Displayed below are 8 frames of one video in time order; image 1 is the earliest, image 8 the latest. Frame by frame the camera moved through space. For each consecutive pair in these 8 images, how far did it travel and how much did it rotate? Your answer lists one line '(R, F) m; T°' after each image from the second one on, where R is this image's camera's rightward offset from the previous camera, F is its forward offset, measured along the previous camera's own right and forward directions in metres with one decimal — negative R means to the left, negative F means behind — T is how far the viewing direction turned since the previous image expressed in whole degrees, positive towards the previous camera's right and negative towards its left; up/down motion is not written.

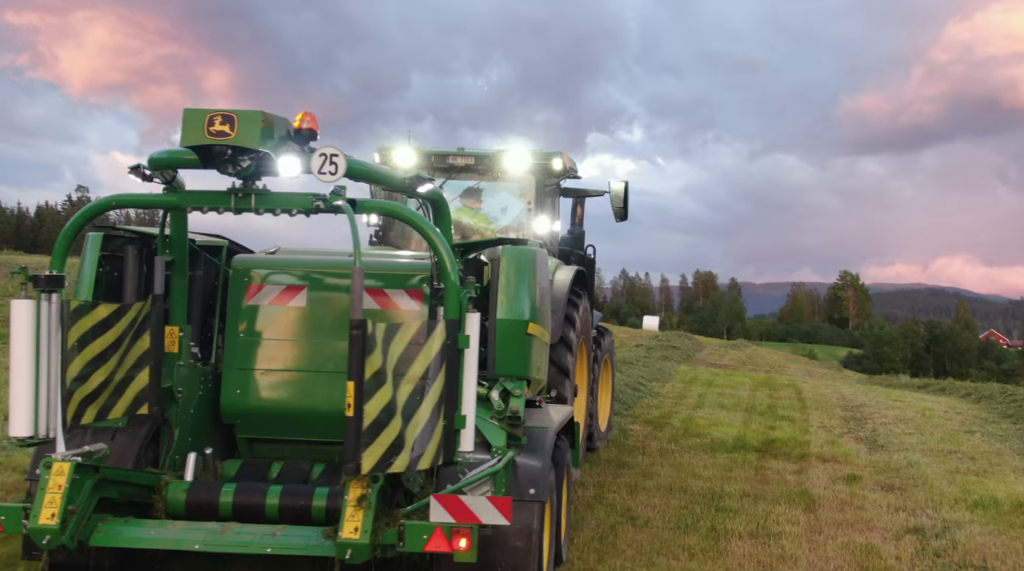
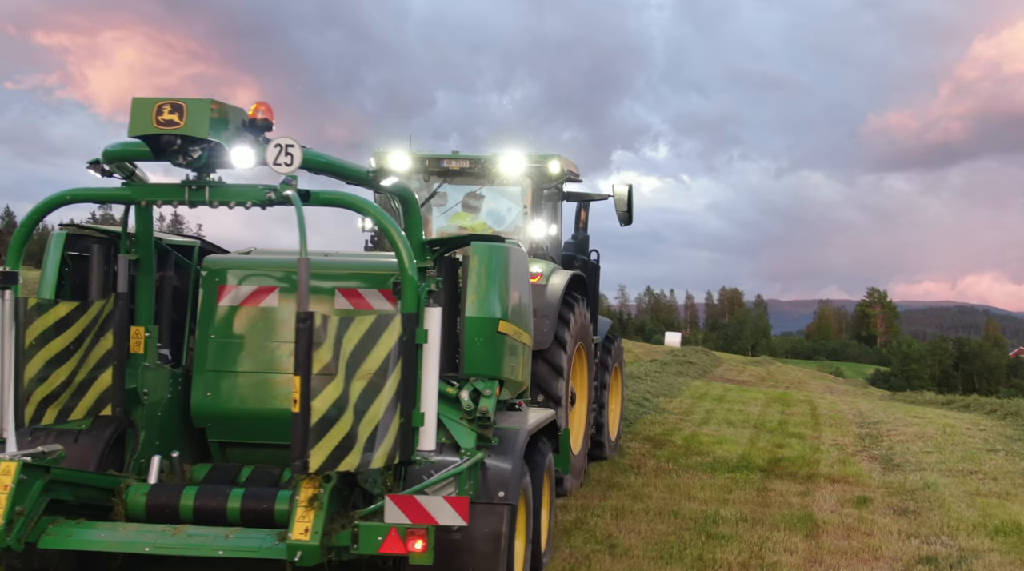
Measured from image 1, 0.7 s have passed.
(+0.2, +0.3) m; -1°
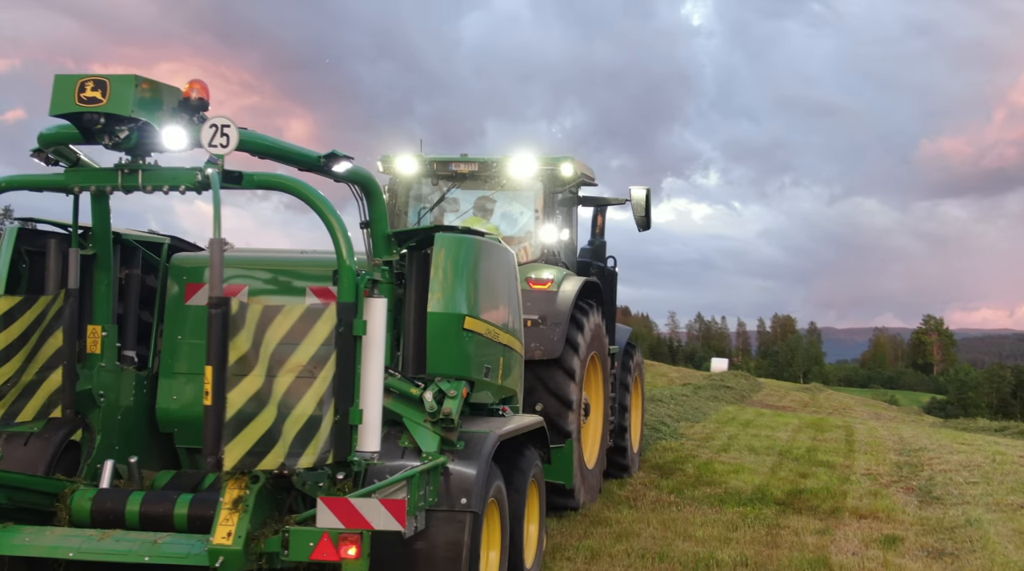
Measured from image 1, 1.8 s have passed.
(+0.3, +0.5) m; -3°
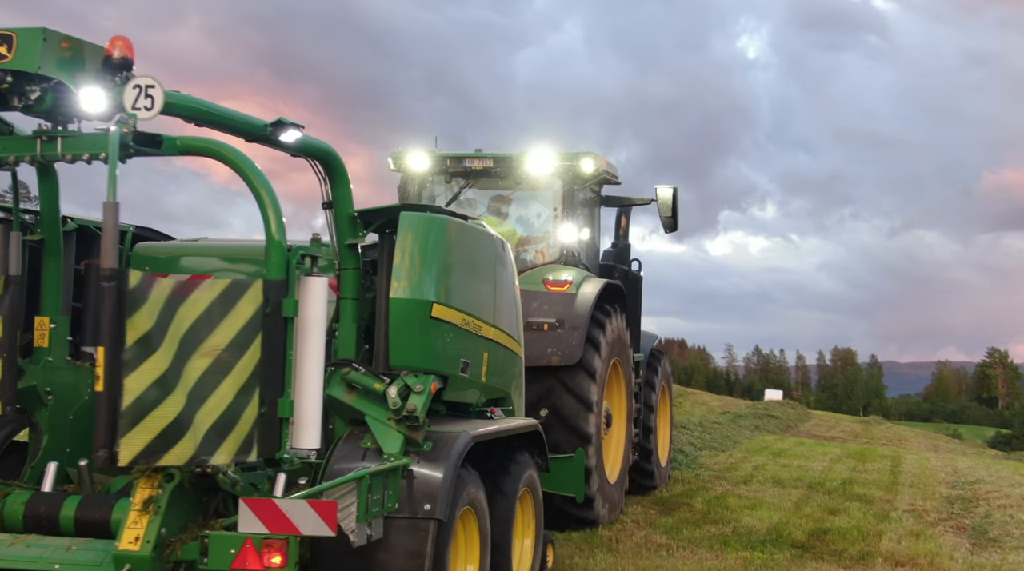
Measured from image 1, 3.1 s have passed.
(+0.3, +0.6) m; -3°
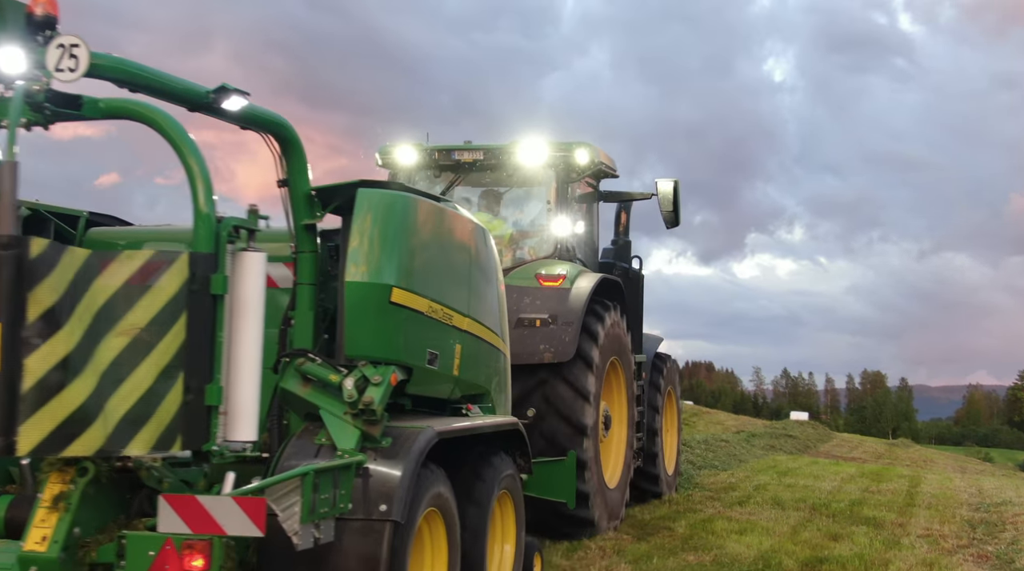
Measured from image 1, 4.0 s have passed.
(+0.2, +0.3) m; -1°
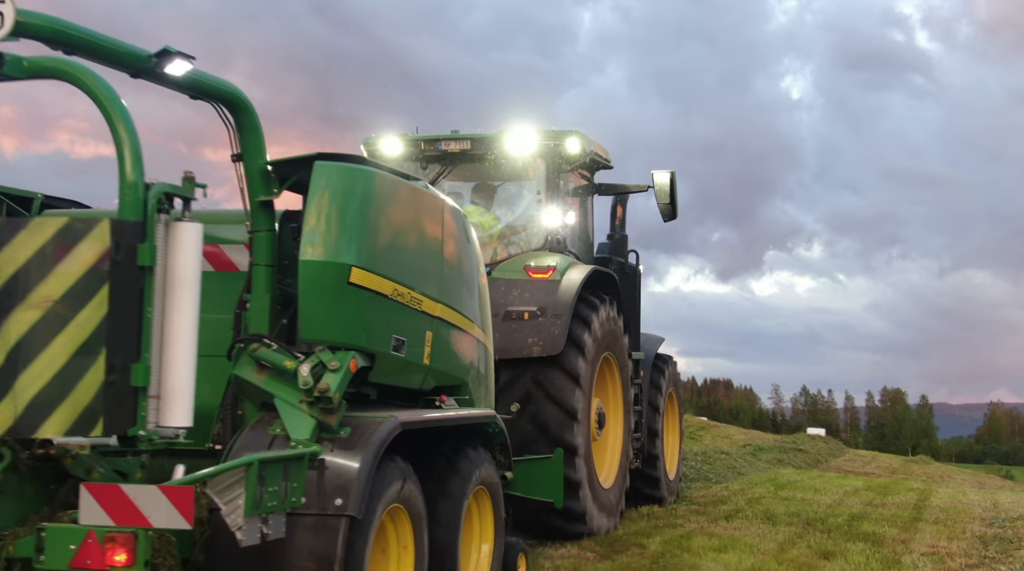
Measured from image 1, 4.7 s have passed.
(+0.2, +0.2) m; -1°
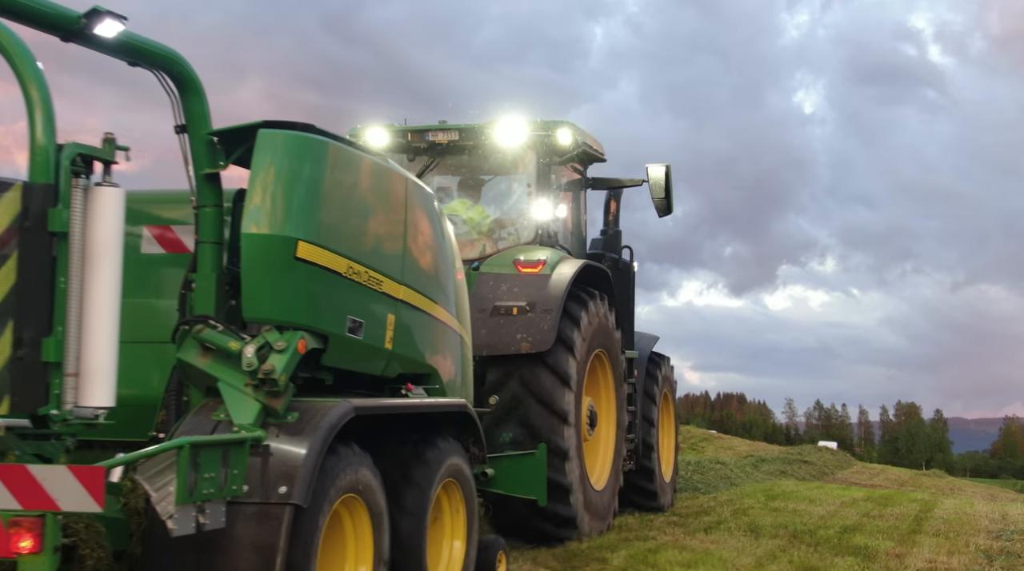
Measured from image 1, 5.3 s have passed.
(+0.2, +0.2) m; -1°
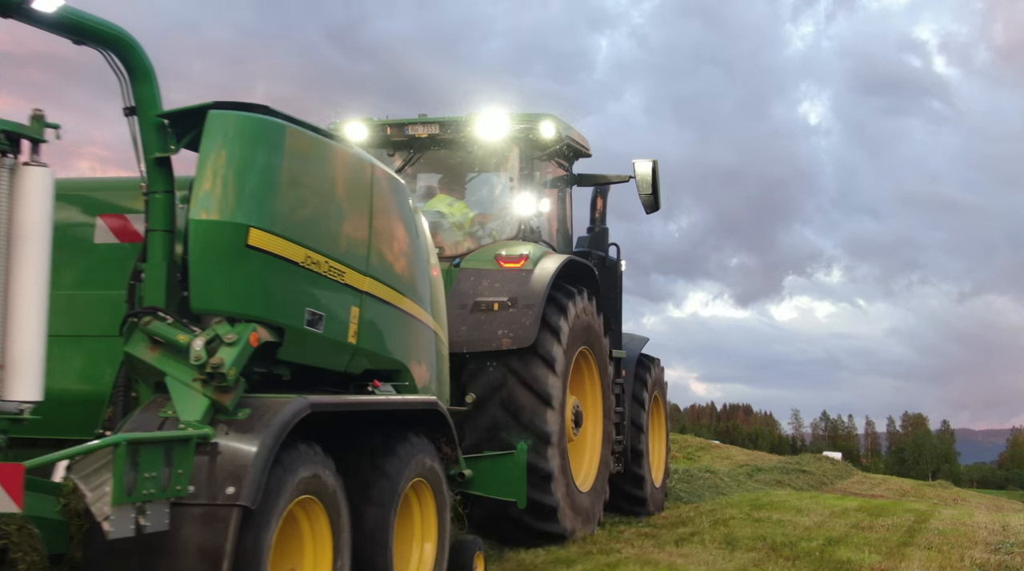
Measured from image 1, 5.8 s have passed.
(+0.1, +0.2) m; 0°
